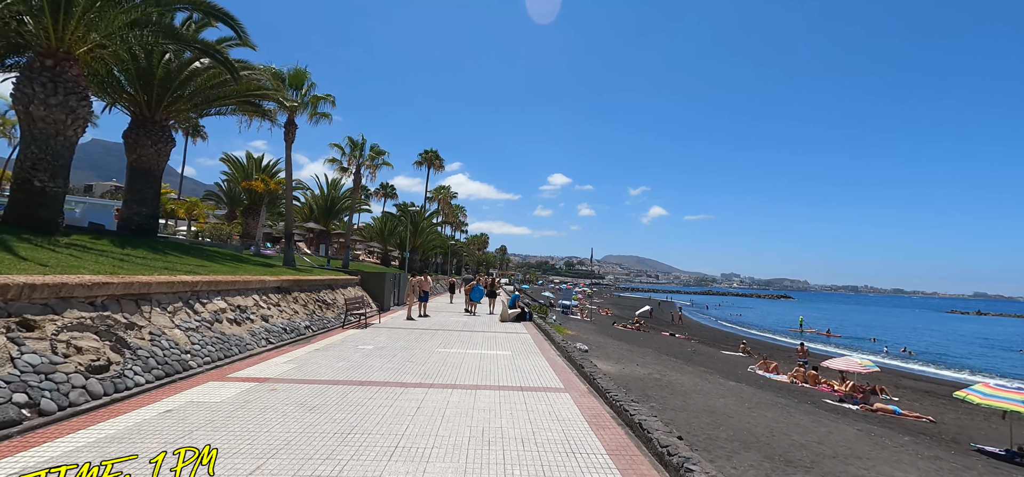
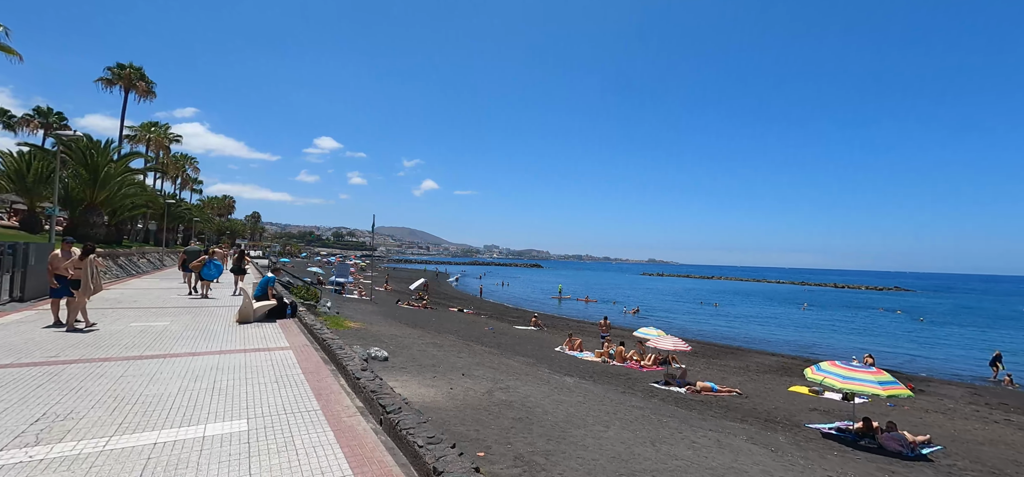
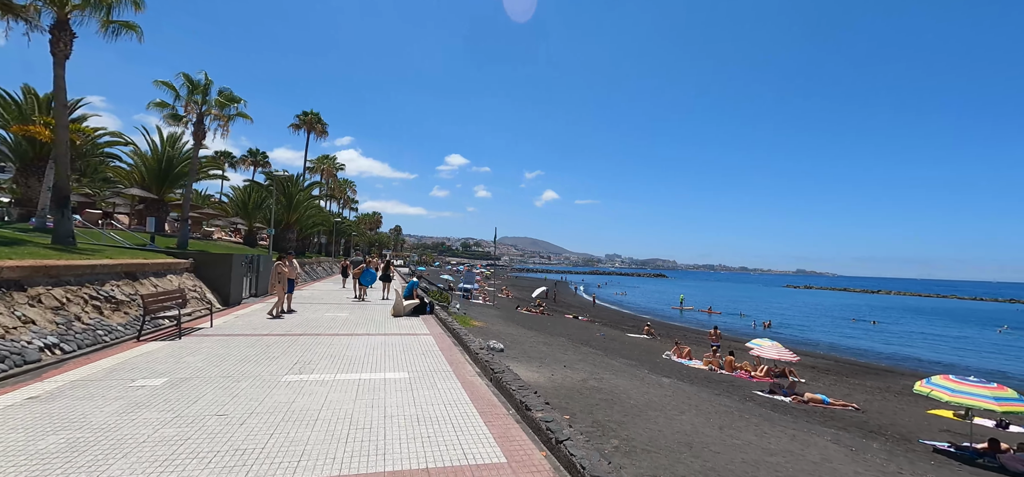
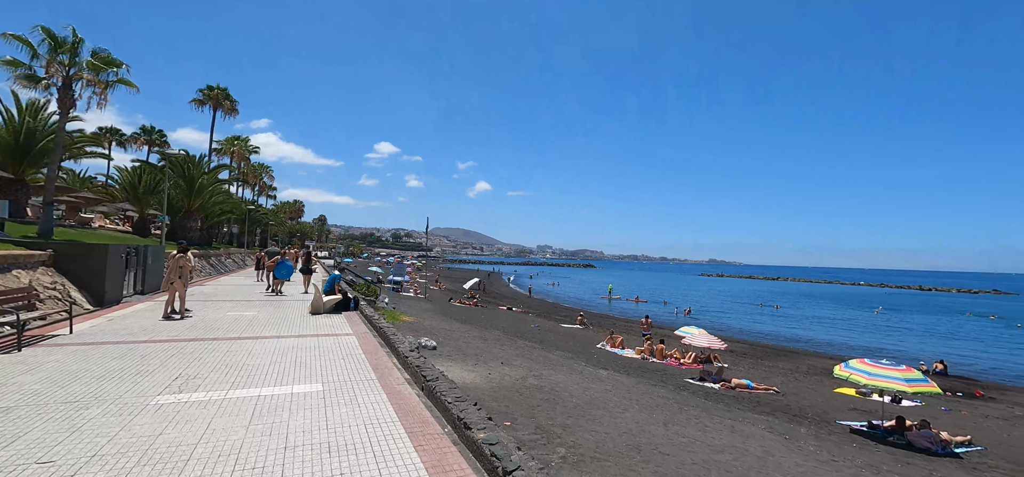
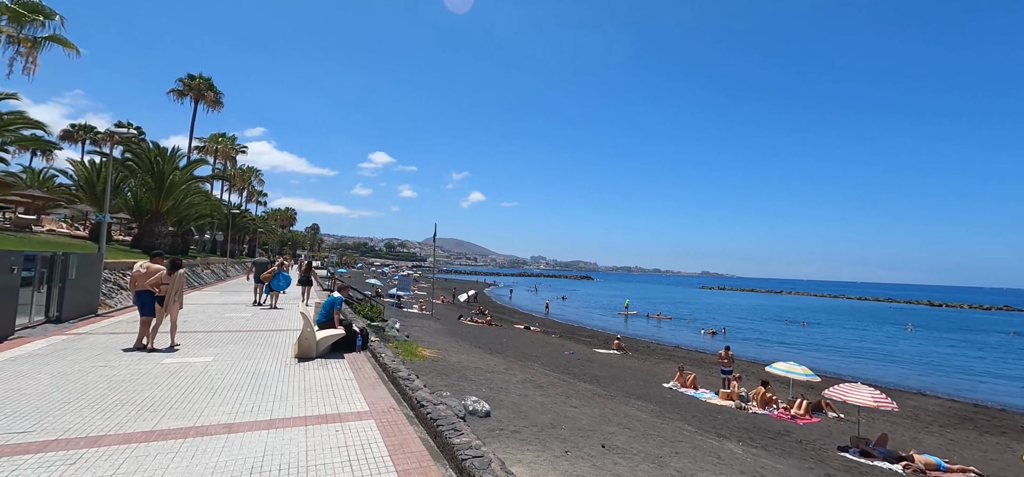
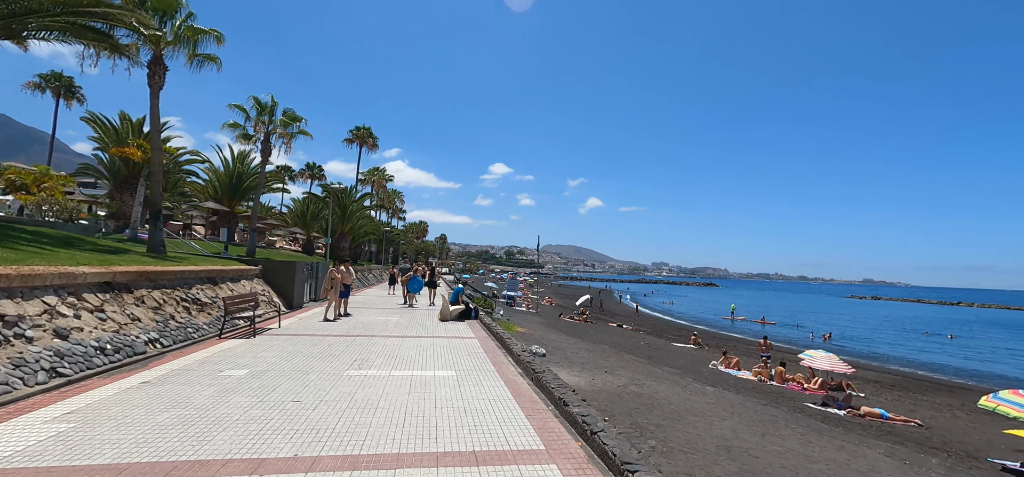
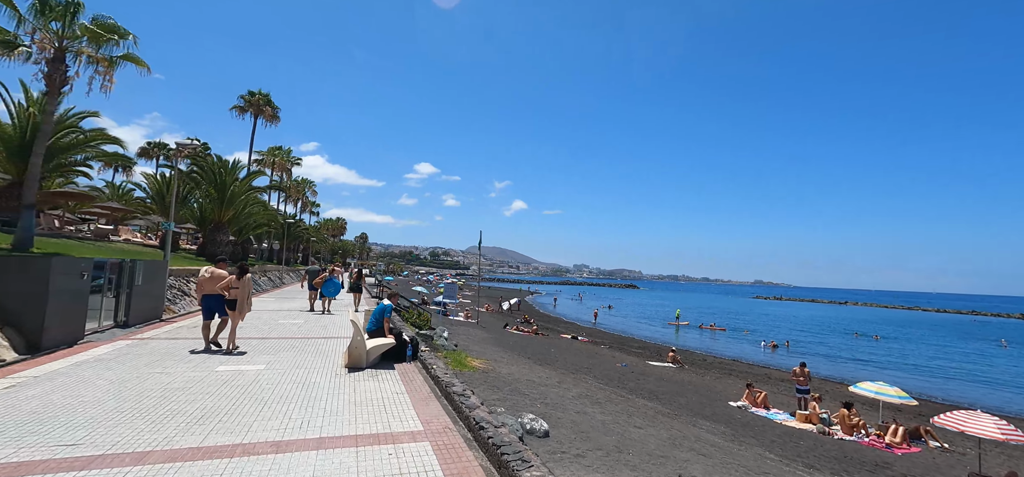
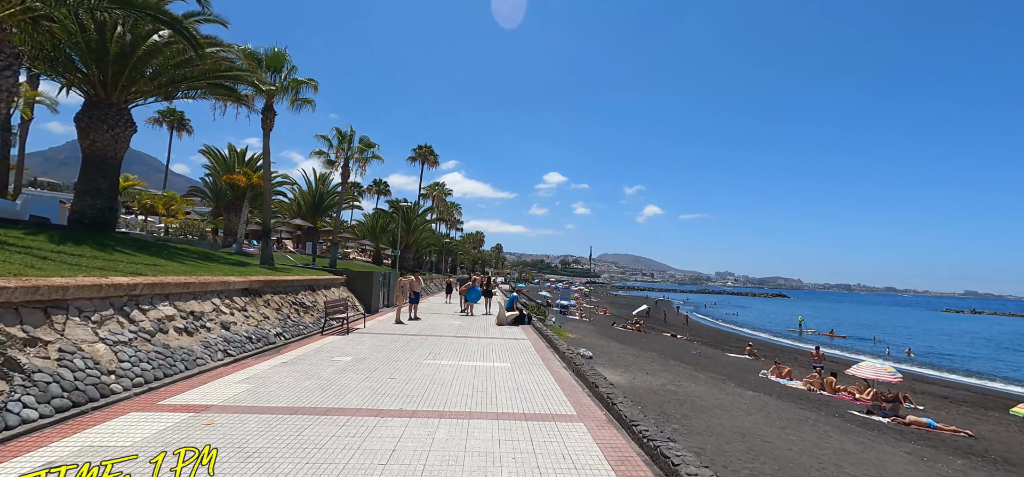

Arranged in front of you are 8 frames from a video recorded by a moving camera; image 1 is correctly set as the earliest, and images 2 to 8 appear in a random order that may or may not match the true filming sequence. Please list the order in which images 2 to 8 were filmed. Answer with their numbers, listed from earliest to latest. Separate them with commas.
8, 6, 3, 4, 2, 5, 7
